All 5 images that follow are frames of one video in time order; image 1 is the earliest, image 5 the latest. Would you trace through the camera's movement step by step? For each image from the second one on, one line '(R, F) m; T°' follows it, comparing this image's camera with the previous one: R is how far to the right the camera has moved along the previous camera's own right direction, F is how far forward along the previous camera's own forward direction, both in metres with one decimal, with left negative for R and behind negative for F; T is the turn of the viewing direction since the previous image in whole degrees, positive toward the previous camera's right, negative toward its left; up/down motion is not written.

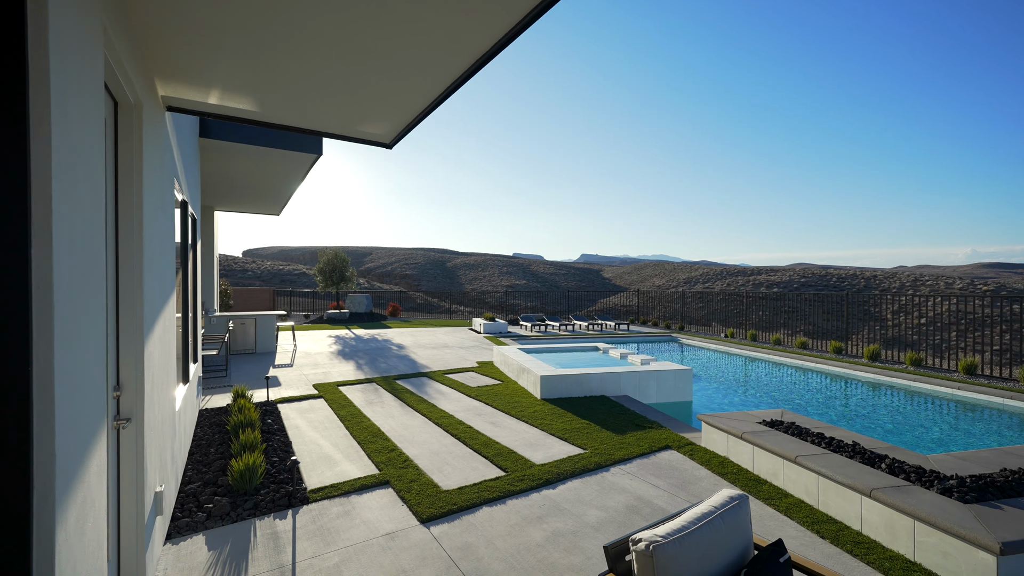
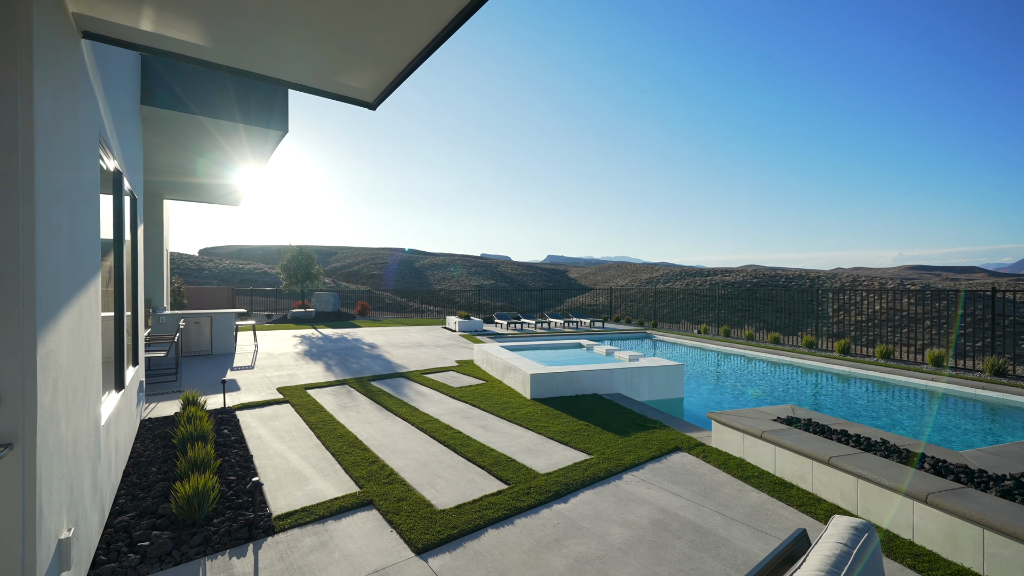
(-0.3, +0.5) m; +4°
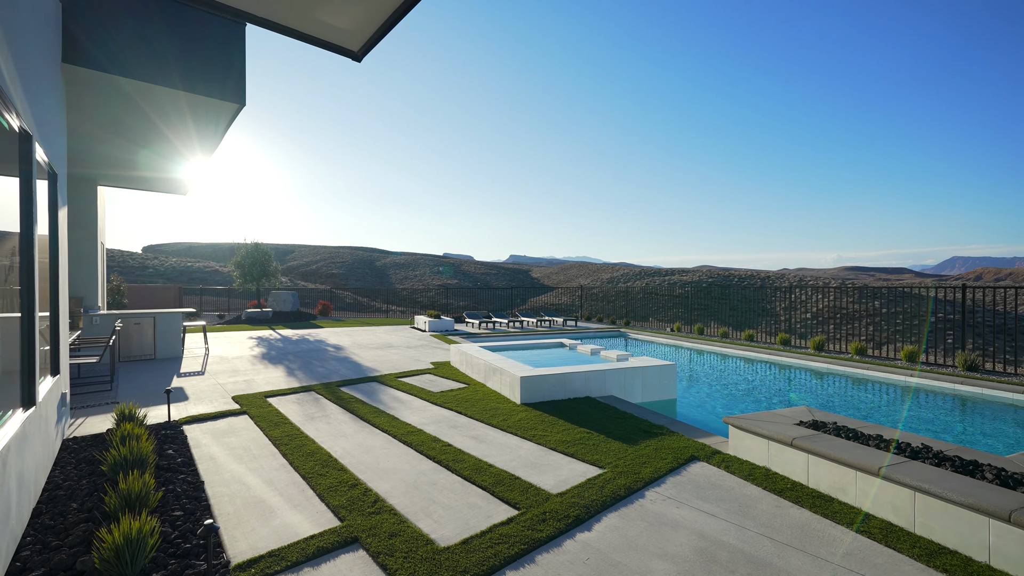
(-0.3, +0.5) m; +5°
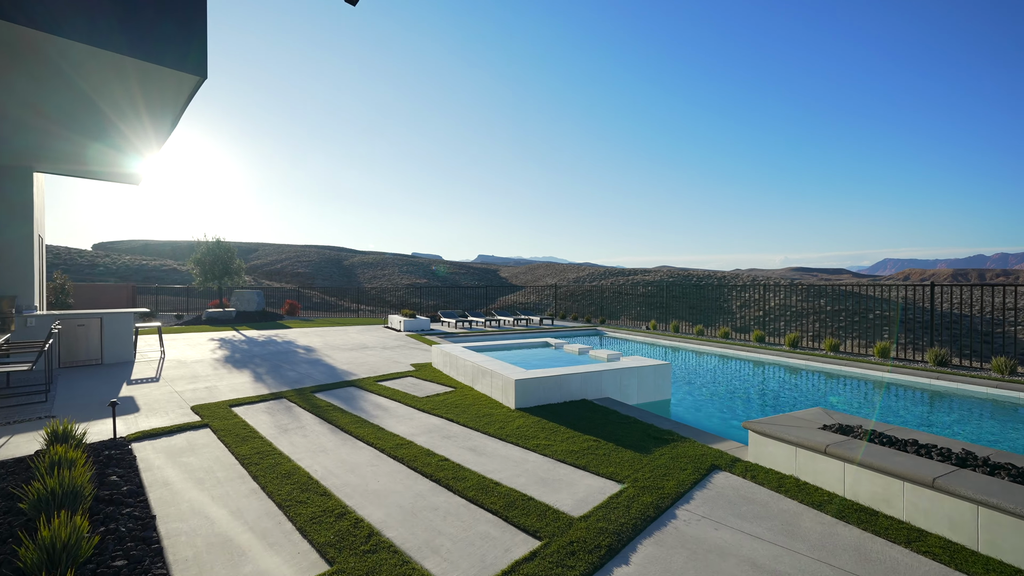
(-0.3, +0.4) m; +4°
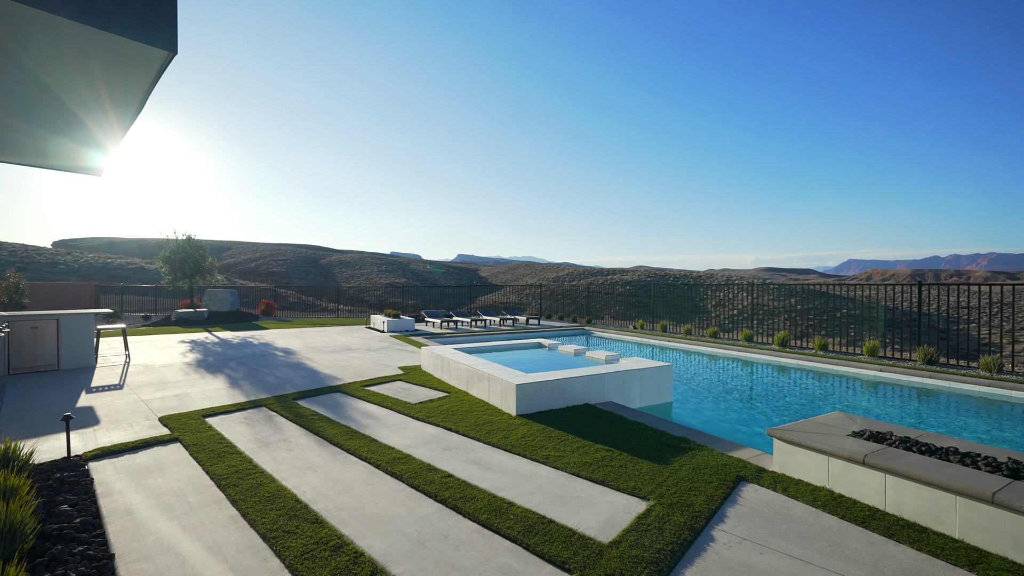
(-0.2, +0.3) m; +3°
